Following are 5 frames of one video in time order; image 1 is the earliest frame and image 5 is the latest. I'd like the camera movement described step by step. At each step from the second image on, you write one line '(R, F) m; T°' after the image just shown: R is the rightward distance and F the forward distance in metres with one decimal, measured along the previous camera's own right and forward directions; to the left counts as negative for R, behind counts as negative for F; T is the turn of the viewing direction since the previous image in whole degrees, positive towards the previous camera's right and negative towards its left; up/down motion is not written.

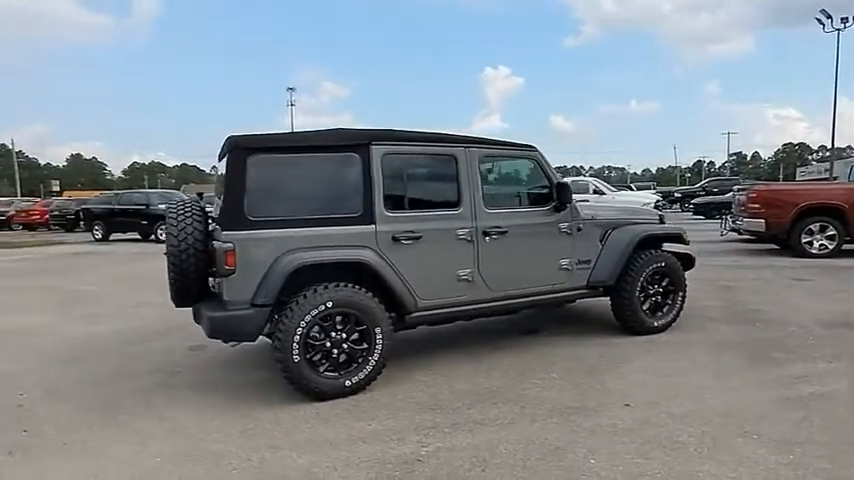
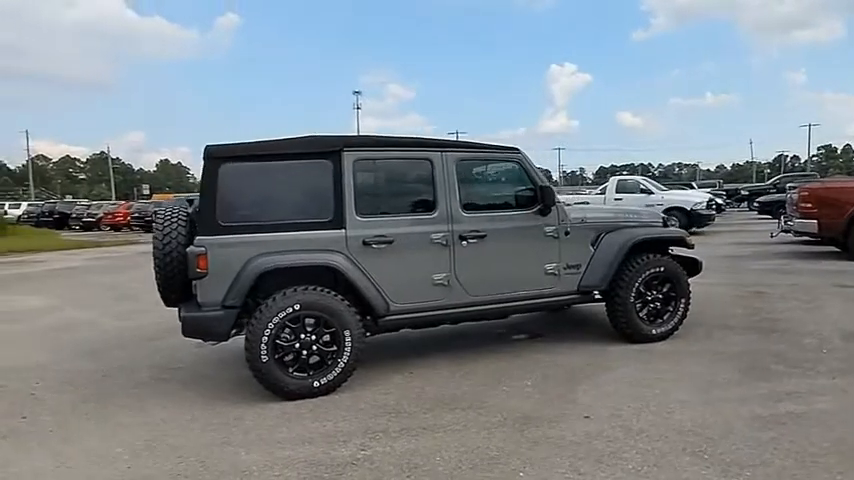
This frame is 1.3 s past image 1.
(+0.9, 0.0) m; -7°
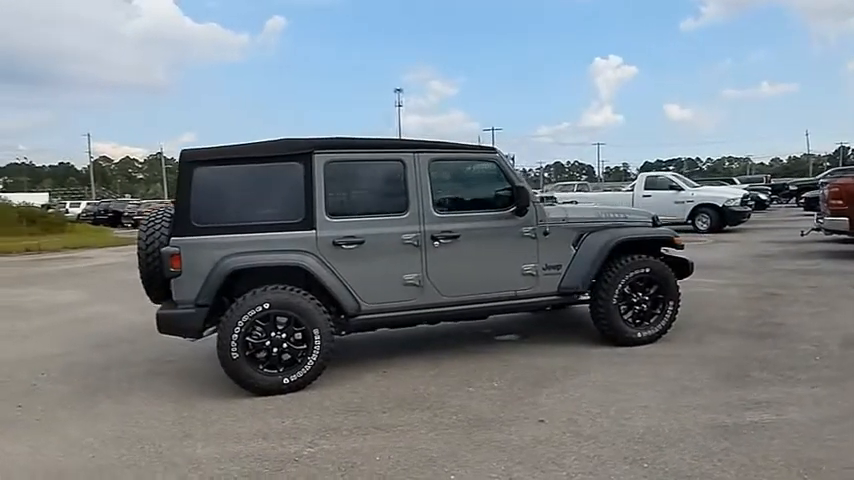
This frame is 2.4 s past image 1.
(+0.7, 0.0) m; -5°
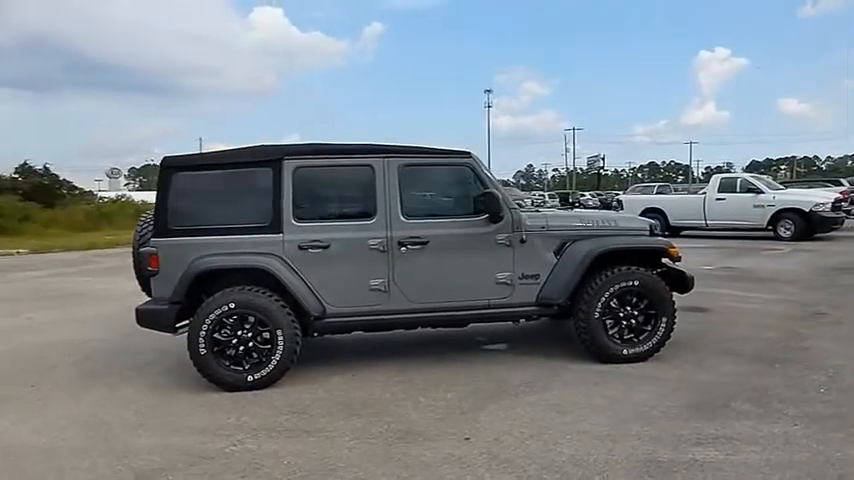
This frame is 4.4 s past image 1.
(+1.2, +0.2) m; -9°
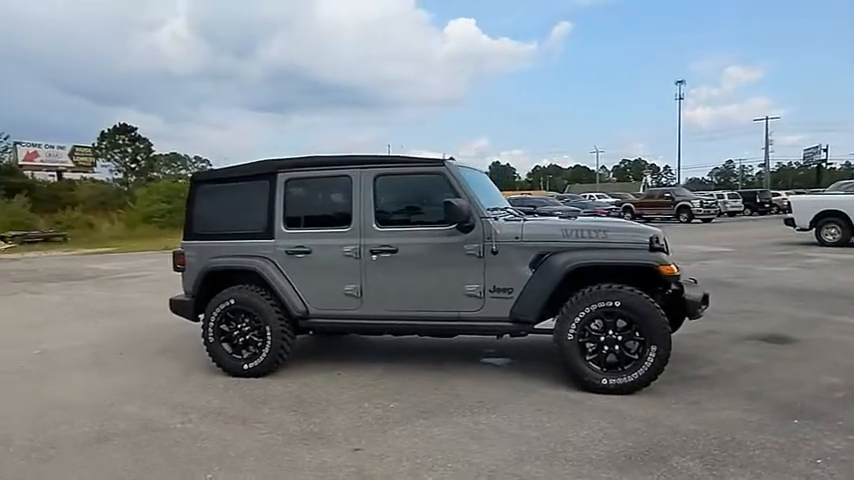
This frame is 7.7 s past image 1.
(+2.1, +0.4) m; -19°
